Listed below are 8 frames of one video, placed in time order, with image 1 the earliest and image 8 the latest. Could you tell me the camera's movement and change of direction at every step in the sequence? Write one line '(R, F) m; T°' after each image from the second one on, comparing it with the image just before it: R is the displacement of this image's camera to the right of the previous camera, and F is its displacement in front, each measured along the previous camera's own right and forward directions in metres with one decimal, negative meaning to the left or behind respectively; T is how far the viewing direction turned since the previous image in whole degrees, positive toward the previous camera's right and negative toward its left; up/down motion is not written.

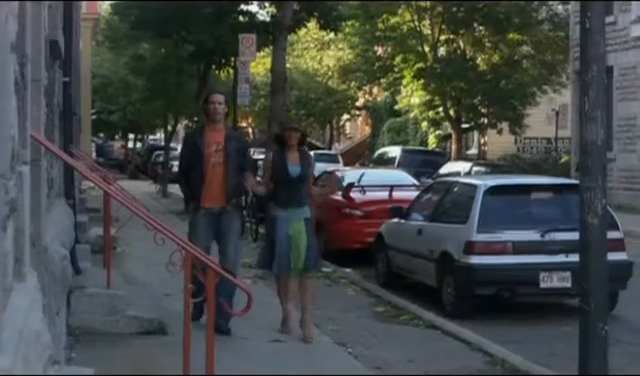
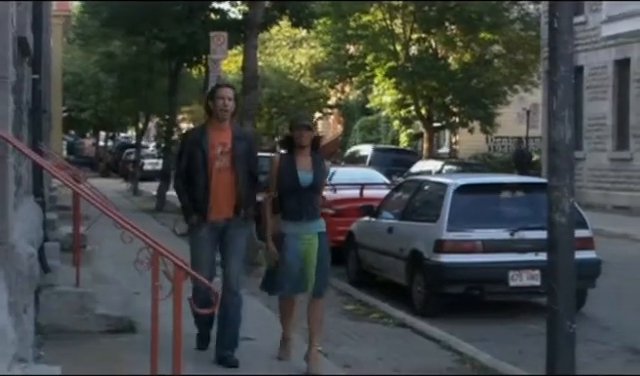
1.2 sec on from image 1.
(0.0, 0.0) m; +1°
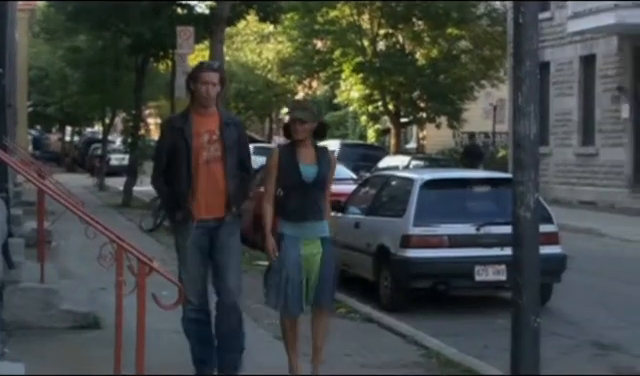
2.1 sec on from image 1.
(0.0, 0.0) m; +1°
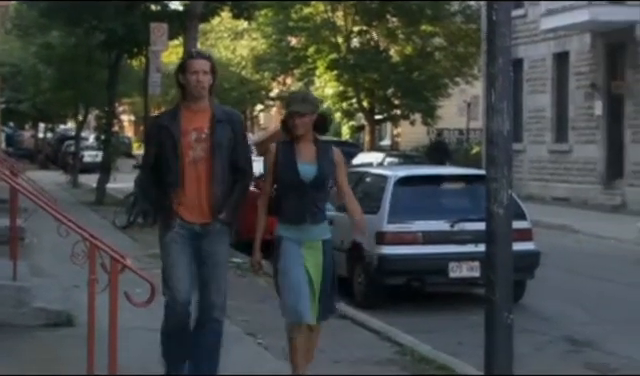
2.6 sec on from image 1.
(0.0, 0.0) m; +1°
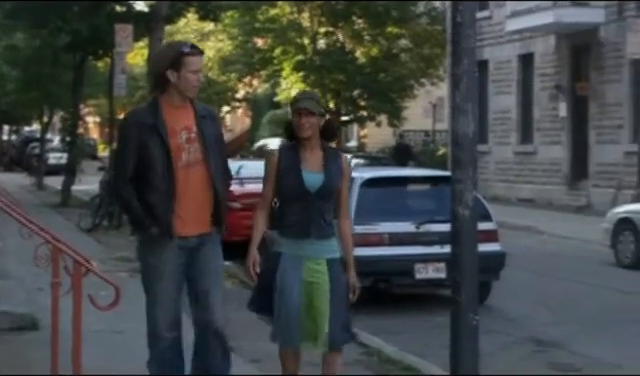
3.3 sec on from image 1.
(0.0, 0.0) m; +2°
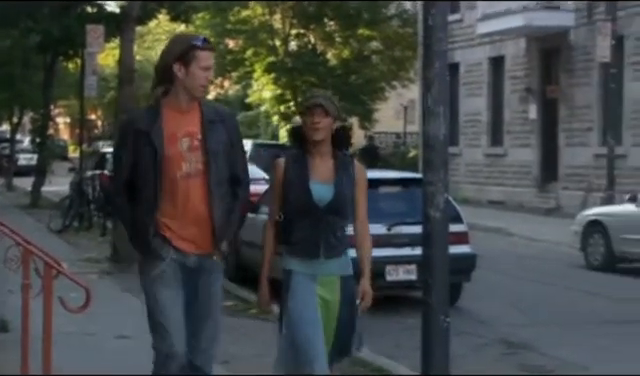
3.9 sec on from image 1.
(0.0, 0.0) m; +1°
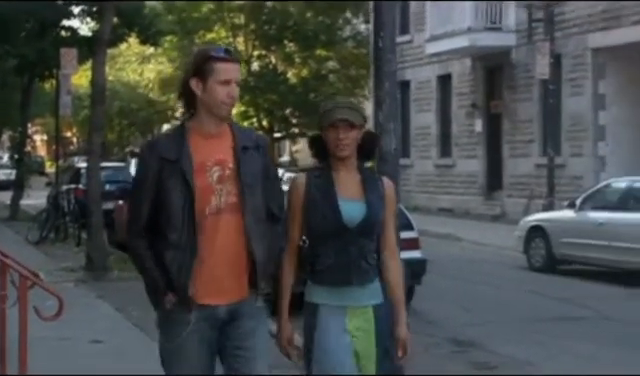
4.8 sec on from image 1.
(+0.2, -1.1) m; +1°
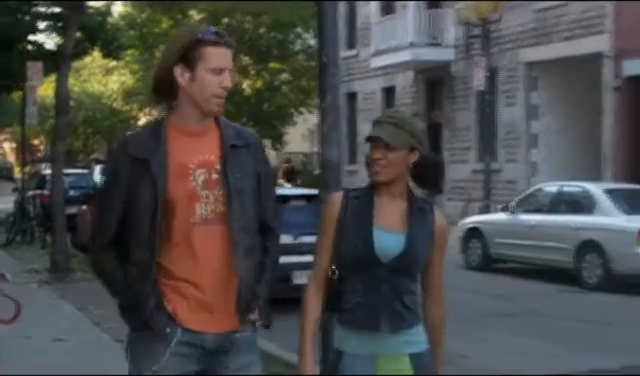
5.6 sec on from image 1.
(+0.3, -1.1) m; +1°
